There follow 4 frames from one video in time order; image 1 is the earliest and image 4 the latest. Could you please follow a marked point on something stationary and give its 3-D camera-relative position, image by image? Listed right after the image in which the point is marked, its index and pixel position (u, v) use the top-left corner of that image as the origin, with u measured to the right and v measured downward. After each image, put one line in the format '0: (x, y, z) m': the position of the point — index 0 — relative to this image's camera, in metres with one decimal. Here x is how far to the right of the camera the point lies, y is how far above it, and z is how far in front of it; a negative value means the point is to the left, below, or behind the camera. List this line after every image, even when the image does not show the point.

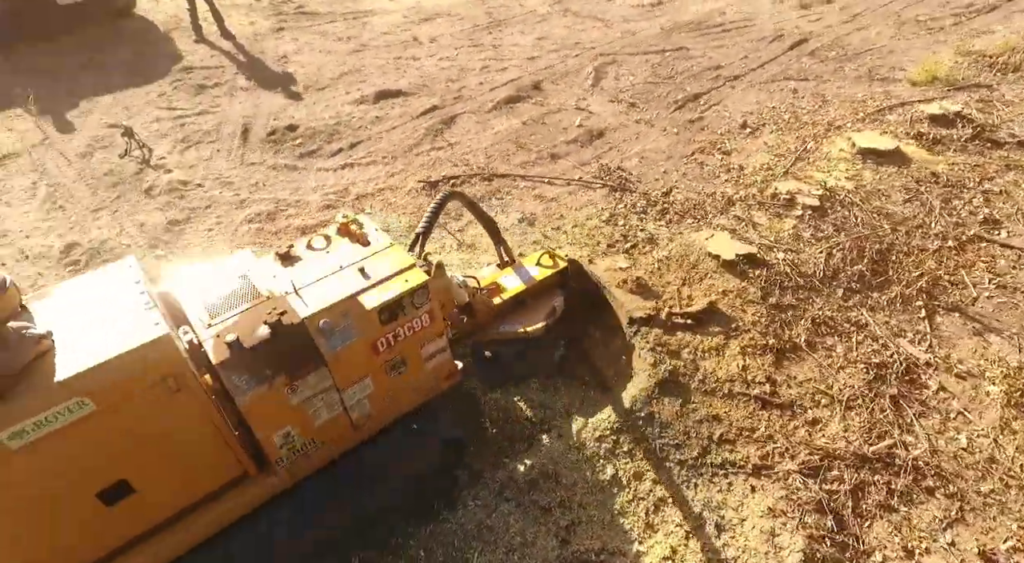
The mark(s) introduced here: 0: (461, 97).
0: (-0.8, +3.0, +9.9) m
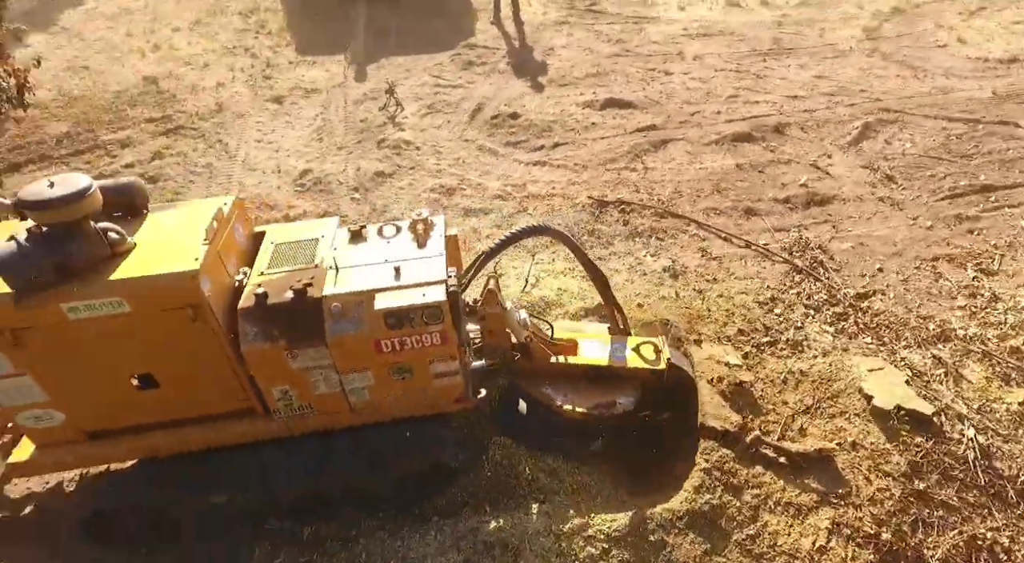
0: (+2.7, +2.4, +9.1) m
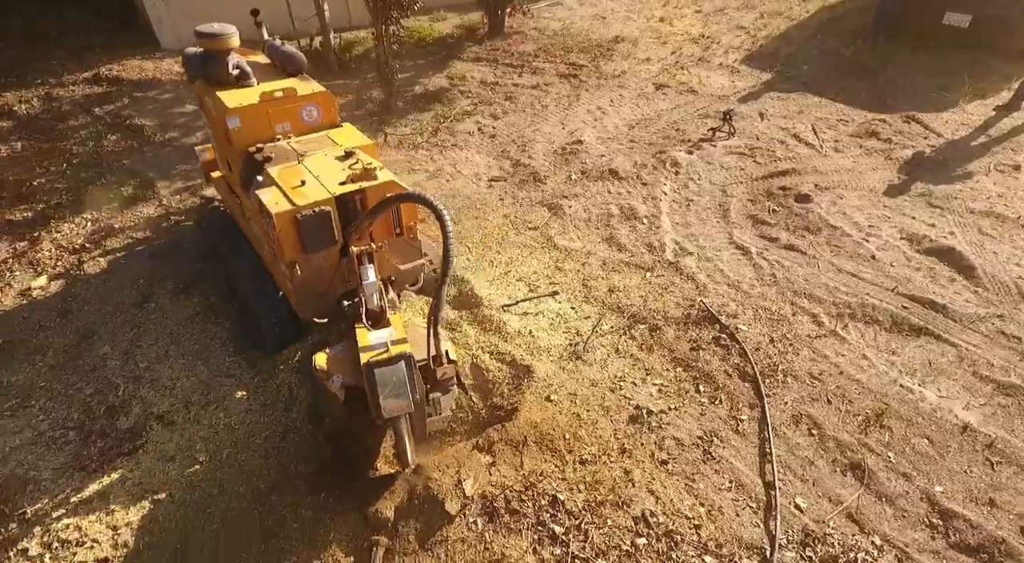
0: (+4.6, -0.6, +5.5) m
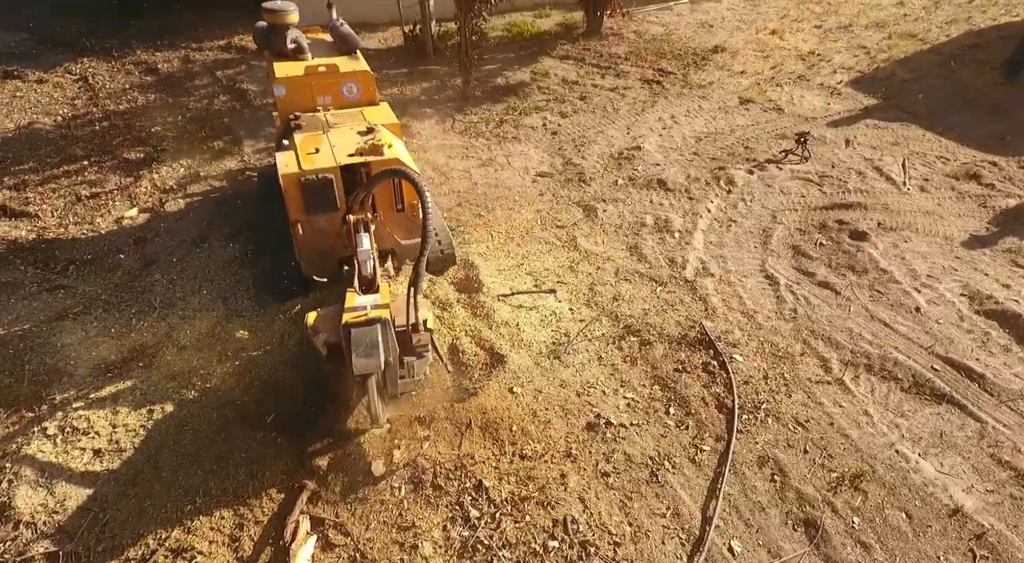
0: (+4.3, -1.2, +4.7) m
